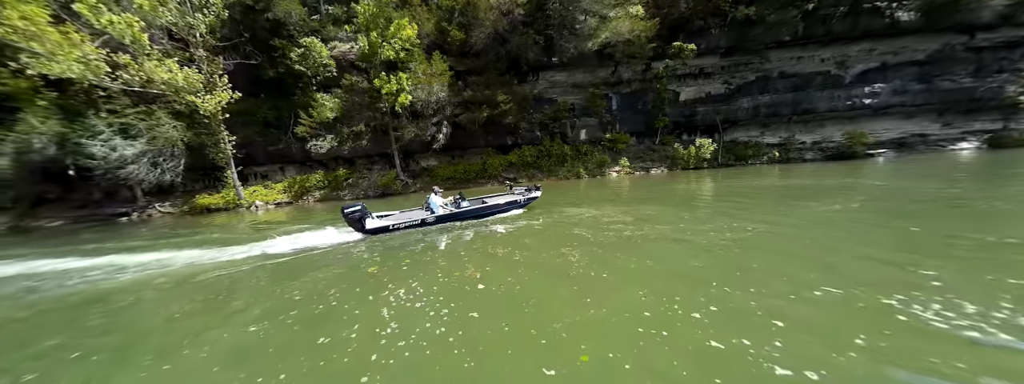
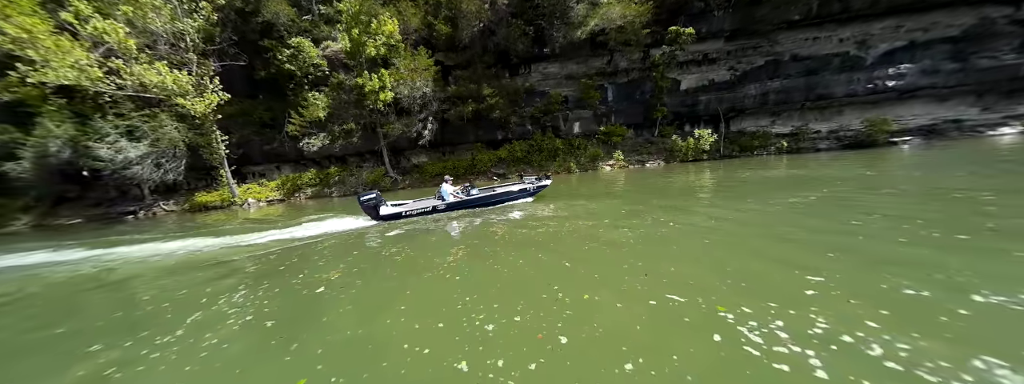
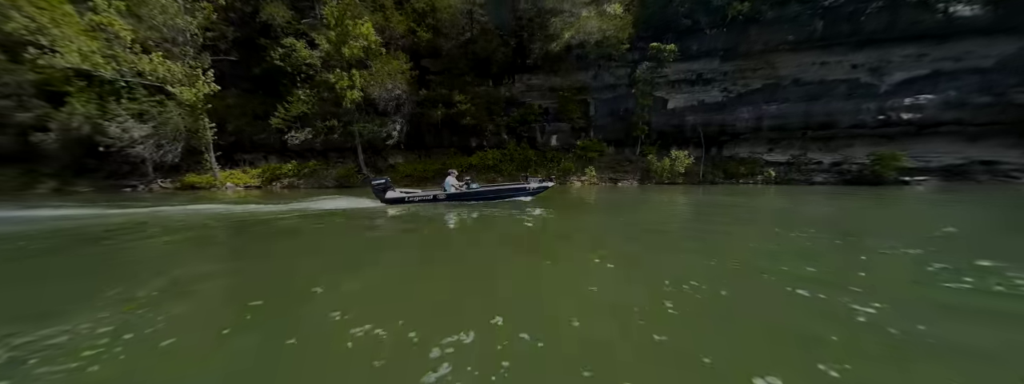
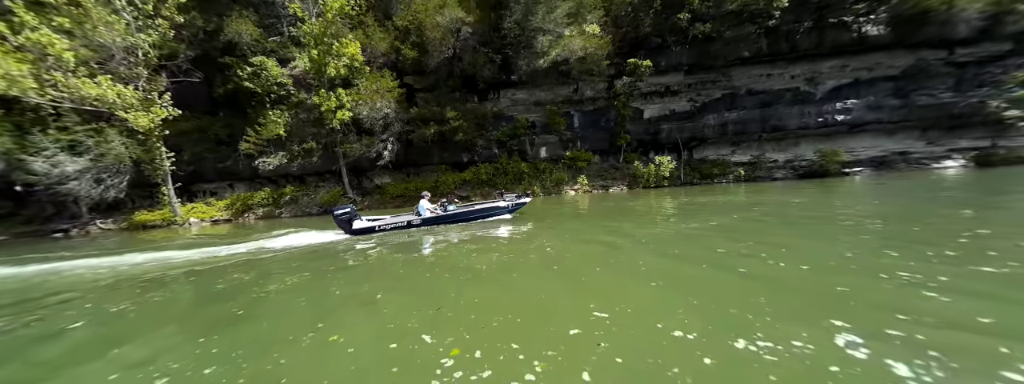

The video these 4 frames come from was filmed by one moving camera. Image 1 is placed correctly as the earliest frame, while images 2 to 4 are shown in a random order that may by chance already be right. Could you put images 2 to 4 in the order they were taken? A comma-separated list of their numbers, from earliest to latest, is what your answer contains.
2, 4, 3
